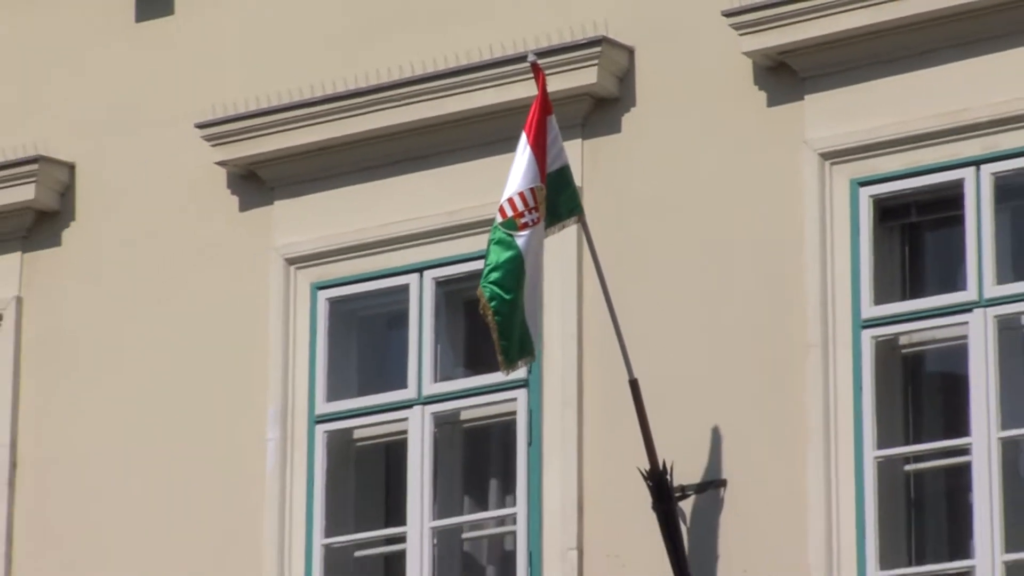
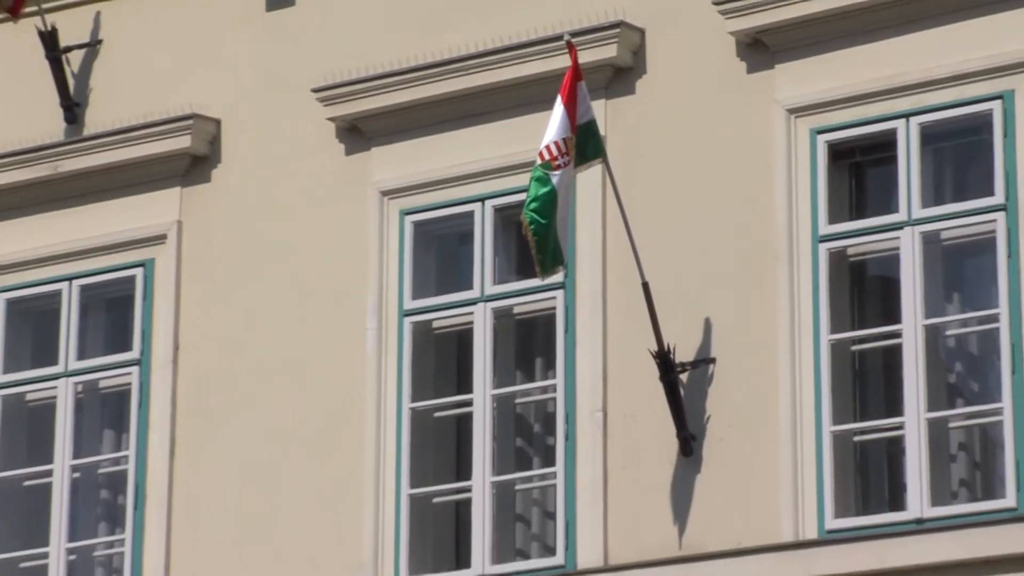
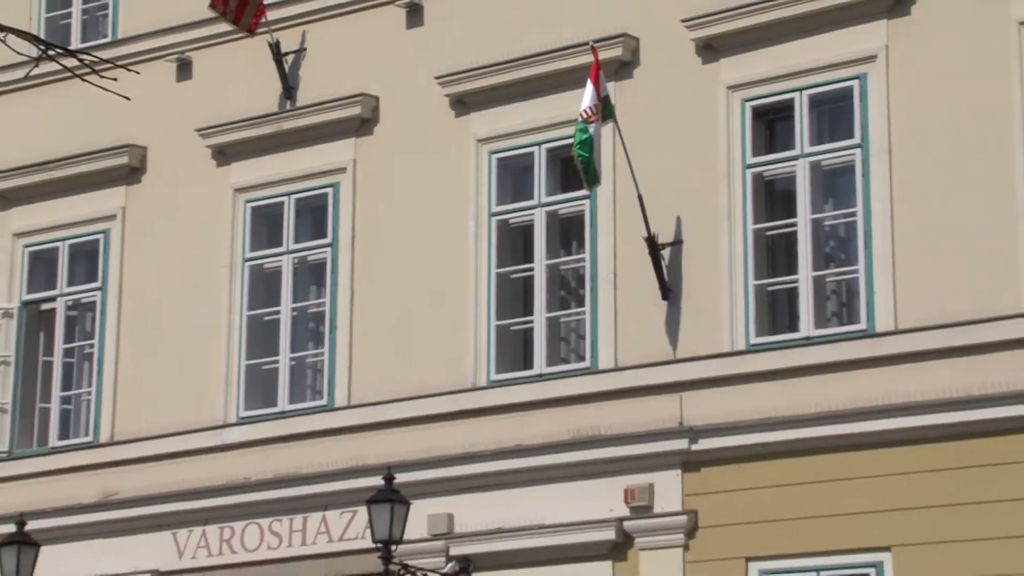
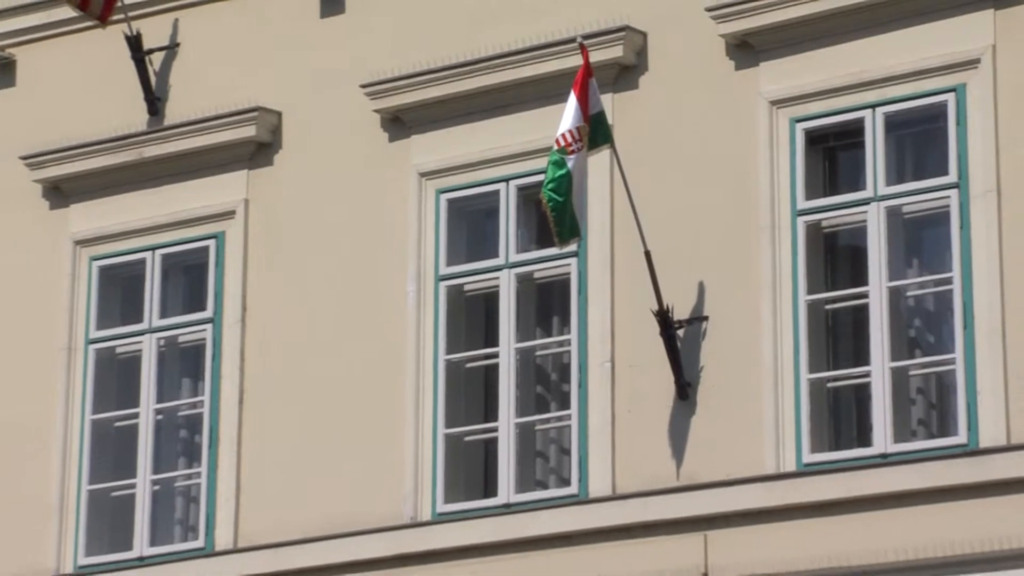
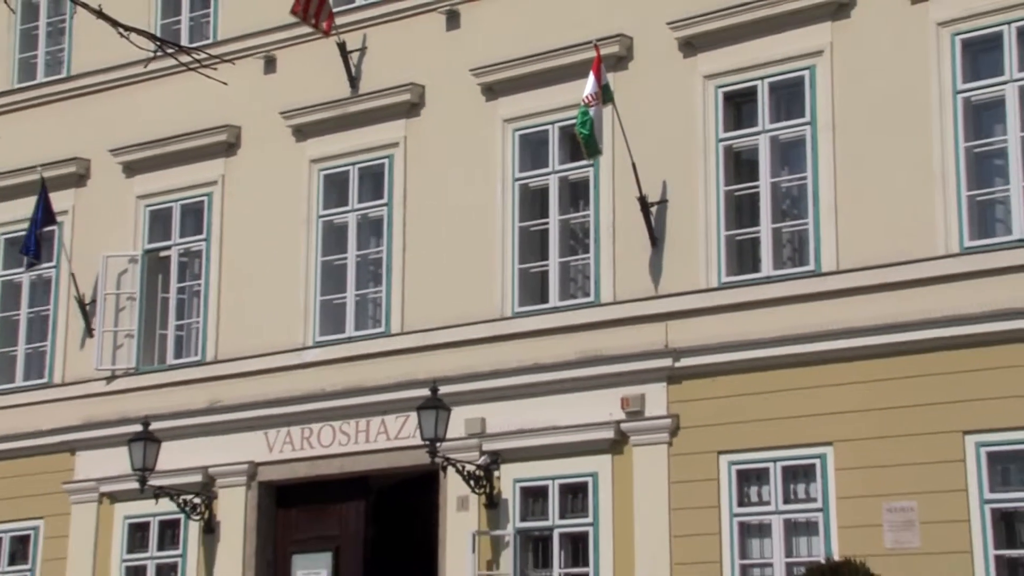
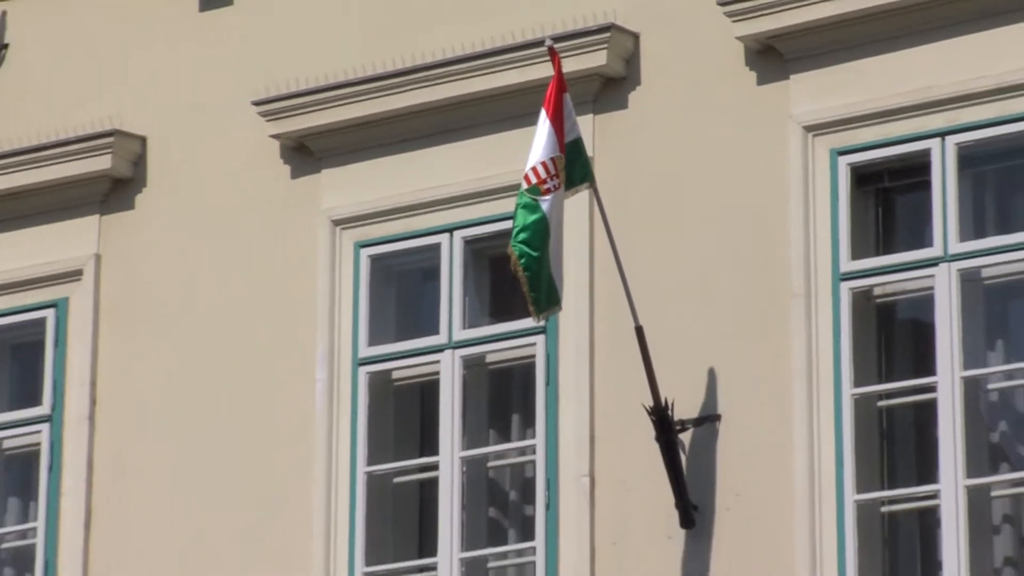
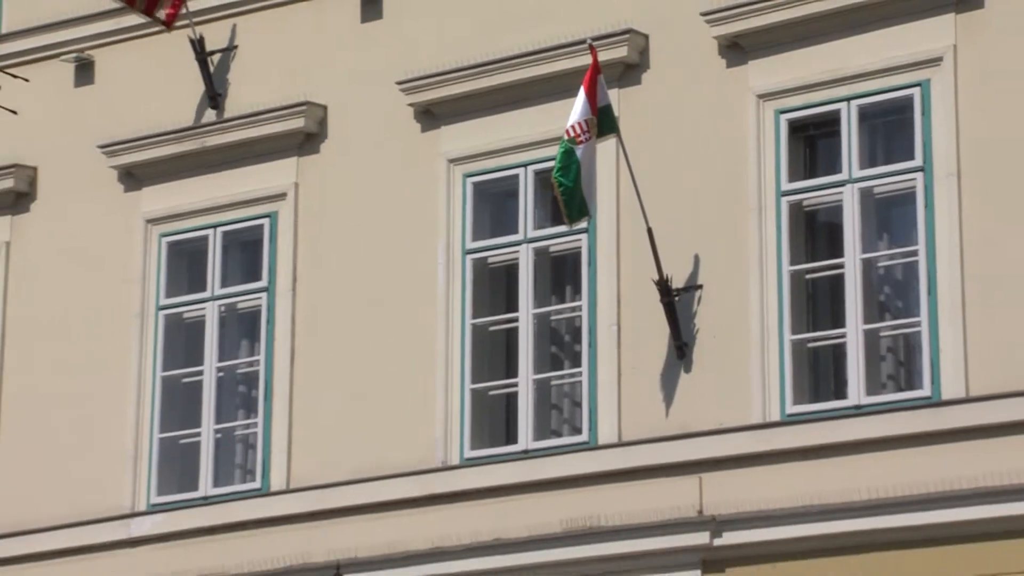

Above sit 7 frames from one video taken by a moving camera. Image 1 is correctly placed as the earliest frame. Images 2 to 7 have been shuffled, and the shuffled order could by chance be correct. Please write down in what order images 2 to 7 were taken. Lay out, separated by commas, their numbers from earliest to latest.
6, 2, 4, 7, 3, 5
